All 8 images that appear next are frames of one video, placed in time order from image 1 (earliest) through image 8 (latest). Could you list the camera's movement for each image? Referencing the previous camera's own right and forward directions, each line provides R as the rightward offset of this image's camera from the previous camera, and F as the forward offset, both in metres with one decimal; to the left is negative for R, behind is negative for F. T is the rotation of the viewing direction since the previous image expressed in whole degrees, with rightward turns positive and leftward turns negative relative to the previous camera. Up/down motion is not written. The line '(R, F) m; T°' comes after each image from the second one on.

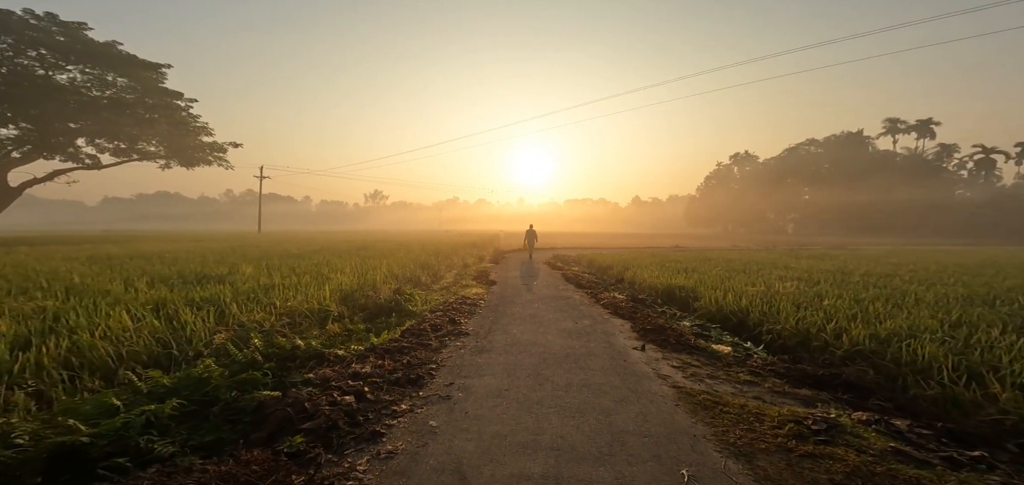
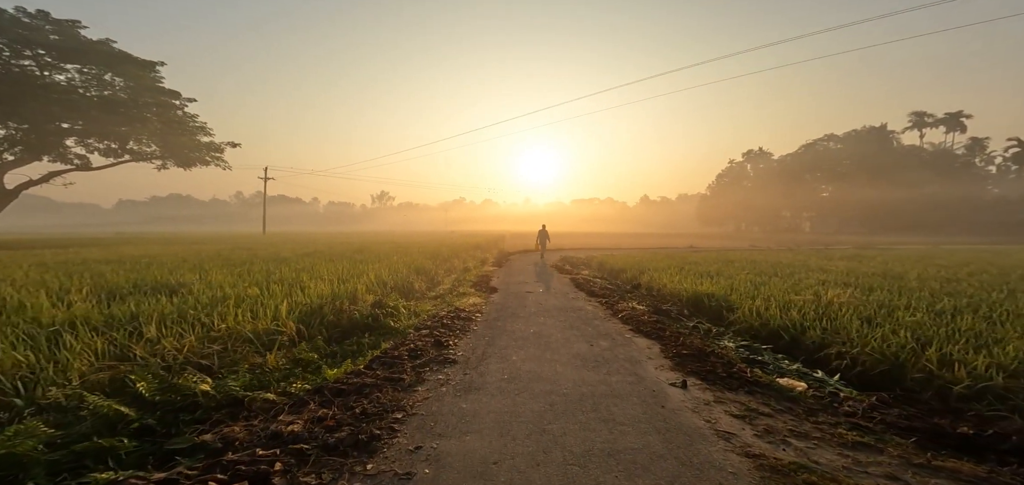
(+0.1, +1.6) m; -1°
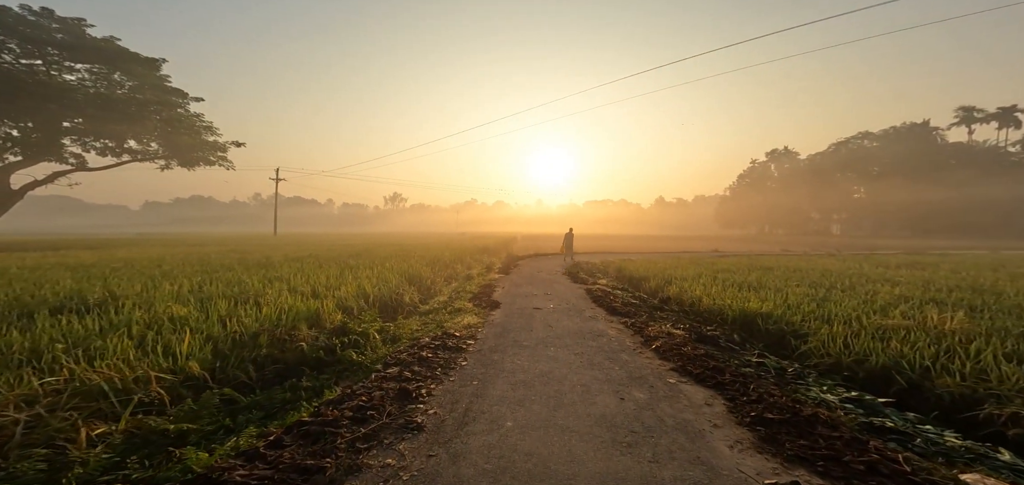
(+0.2, +1.9) m; -2°
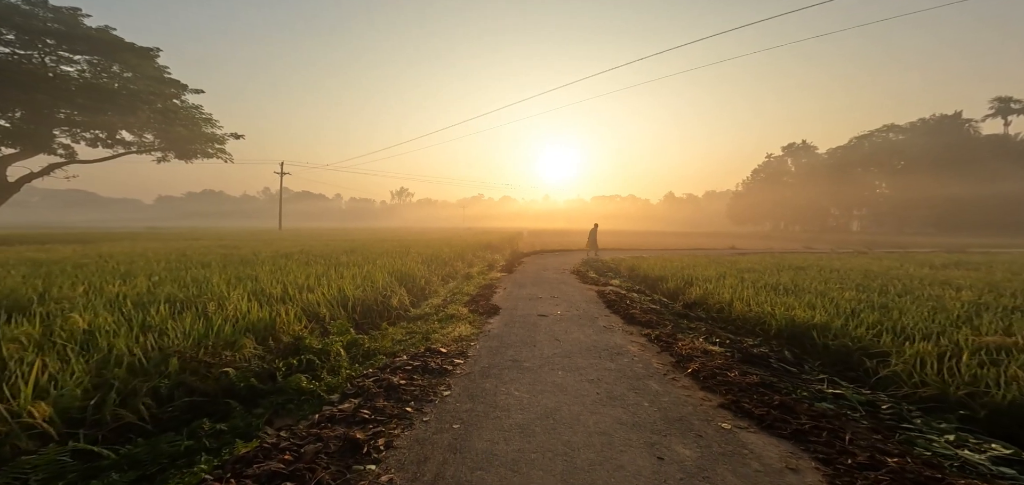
(+0.1, +1.4) m; -1°
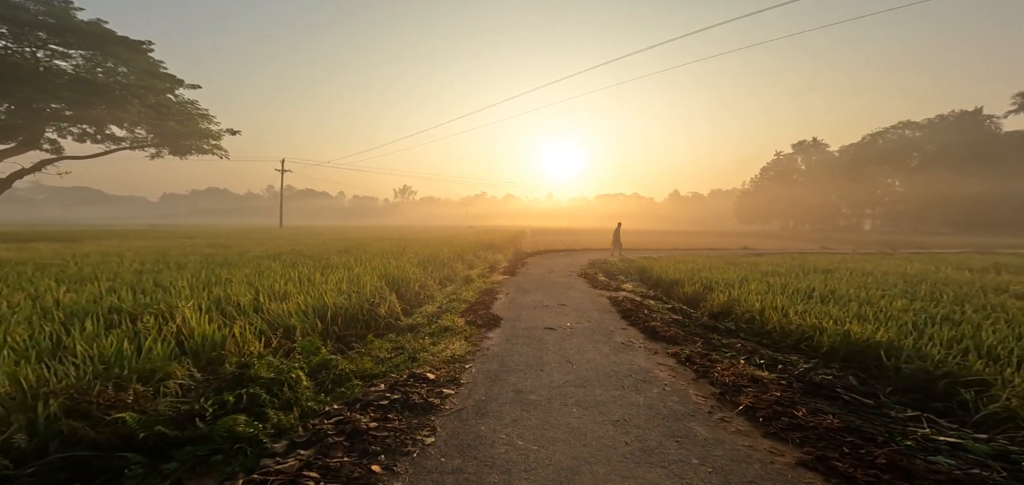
(0.0, +1.1) m; 0°
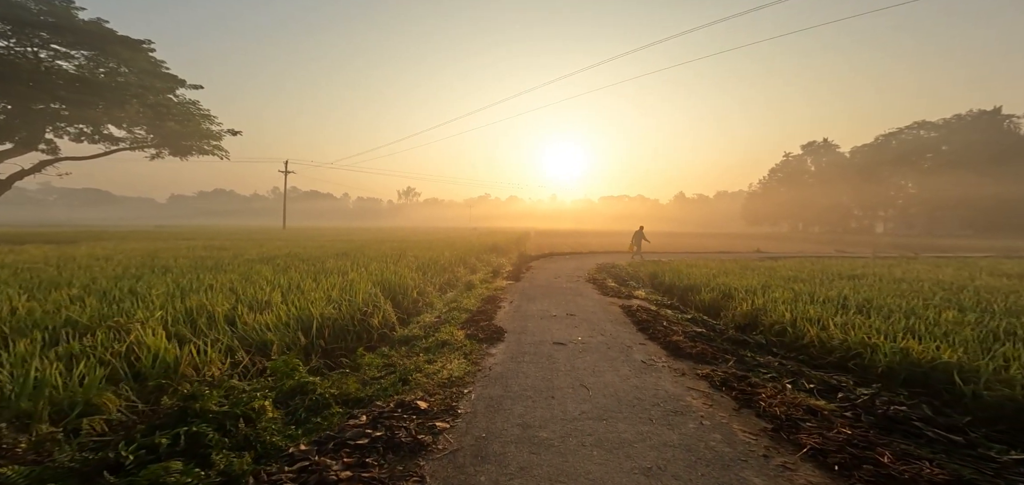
(0.0, +0.7) m; -1°
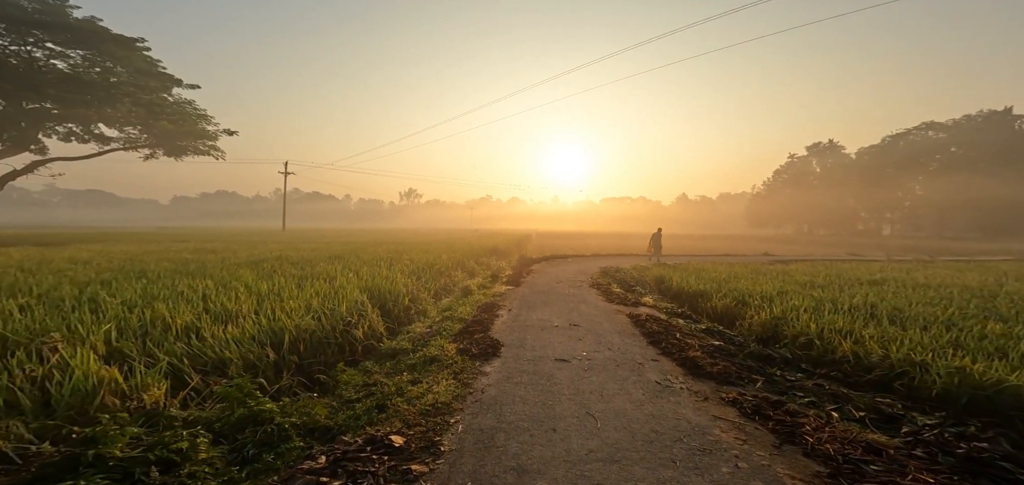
(+0.1, +0.7) m; 0°
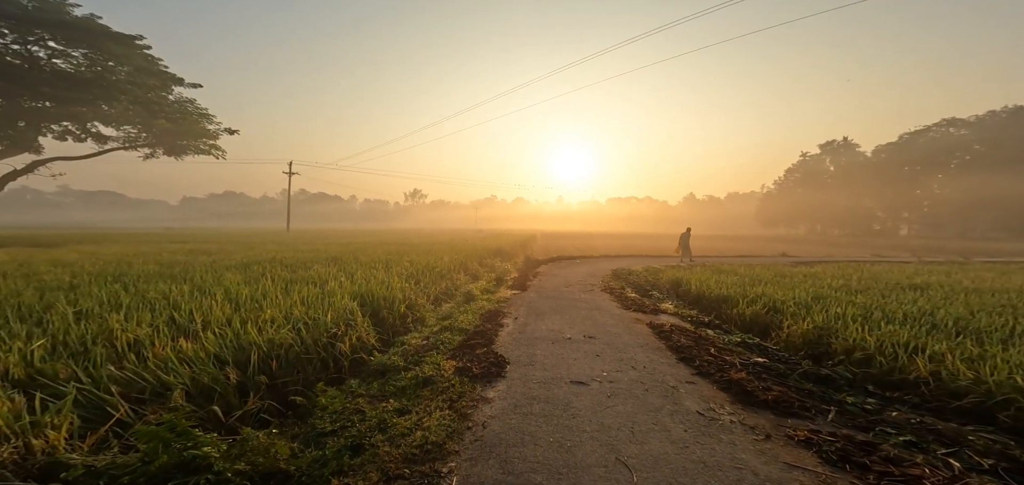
(0.0, +0.9) m; -1°
